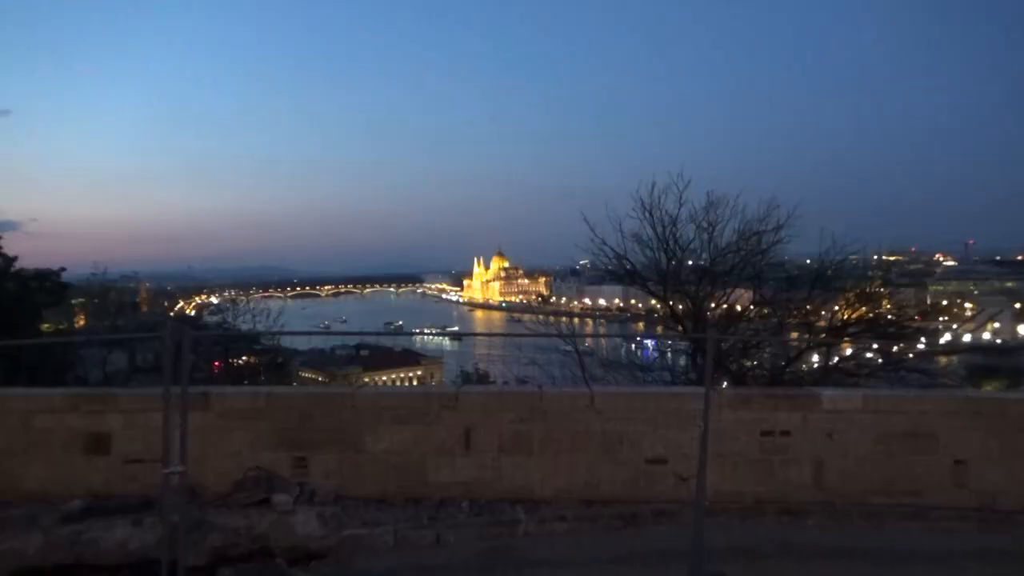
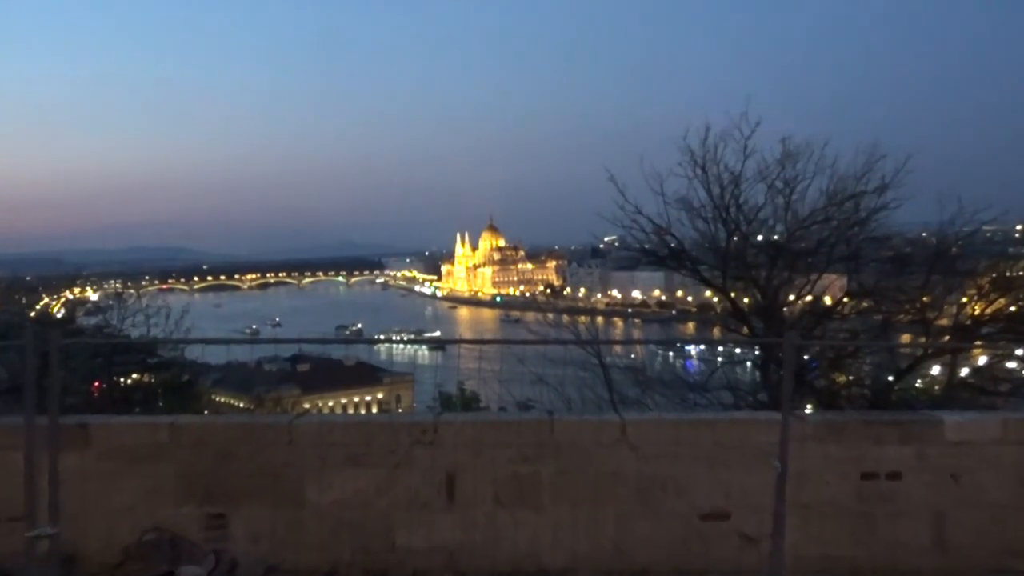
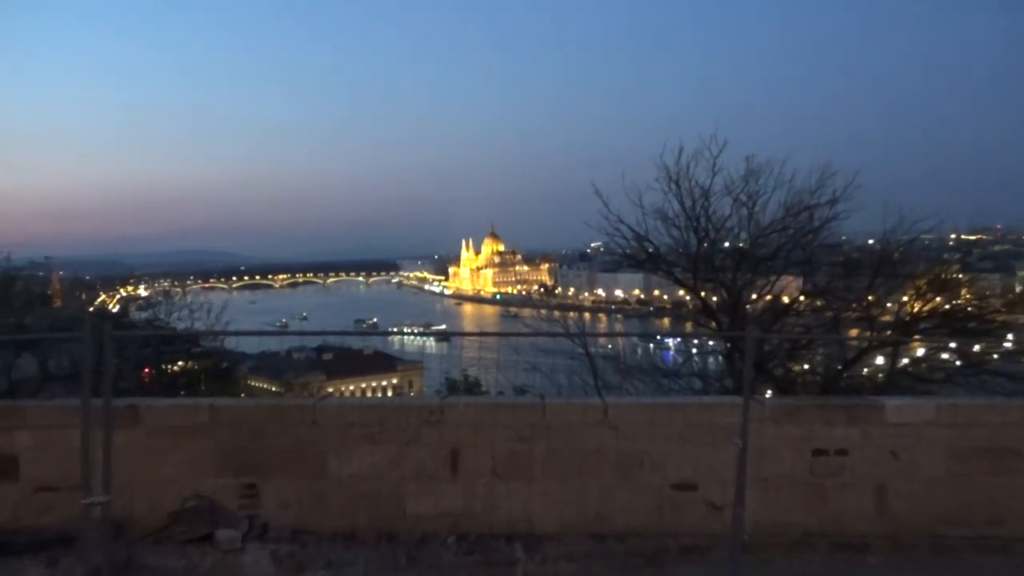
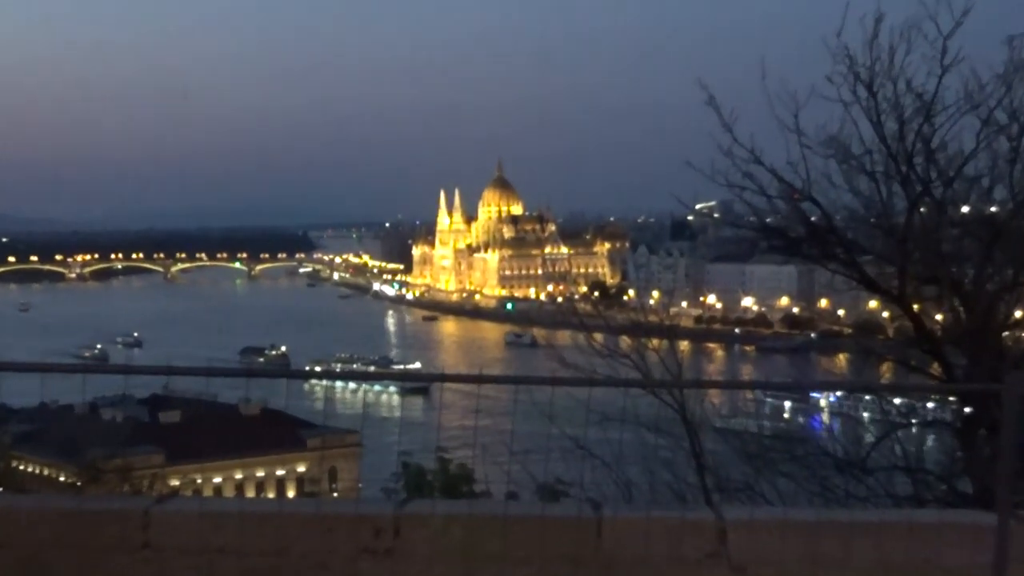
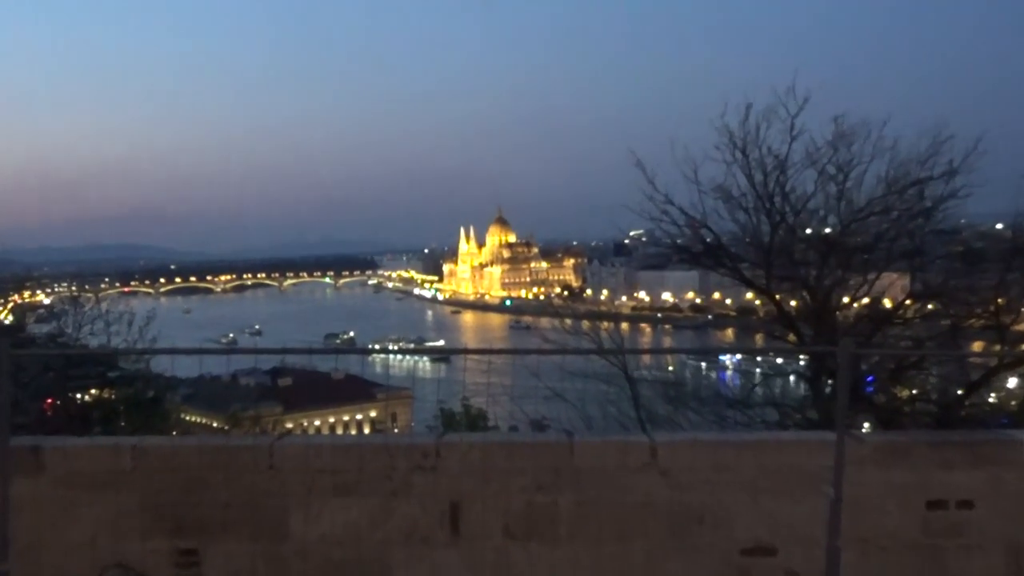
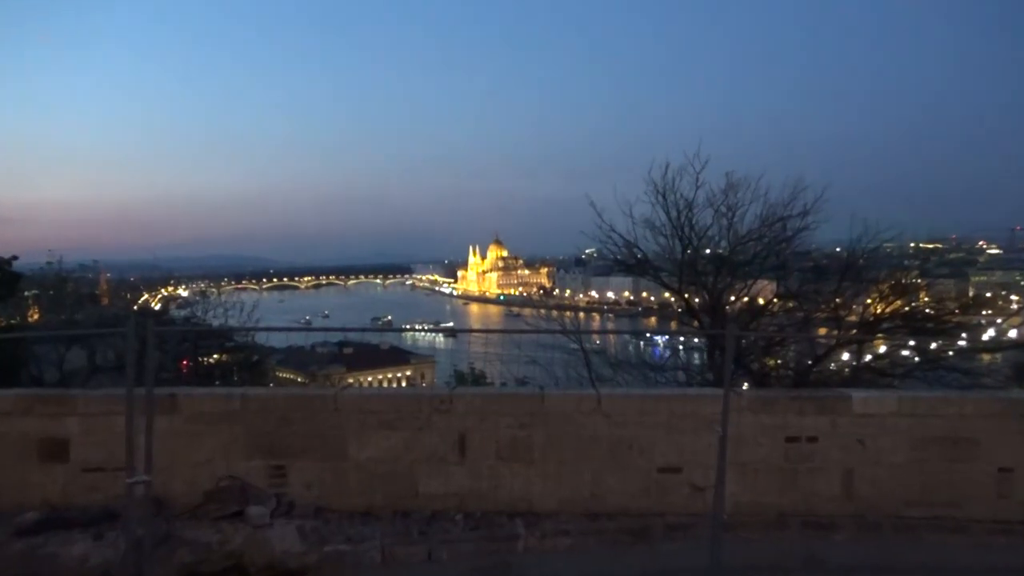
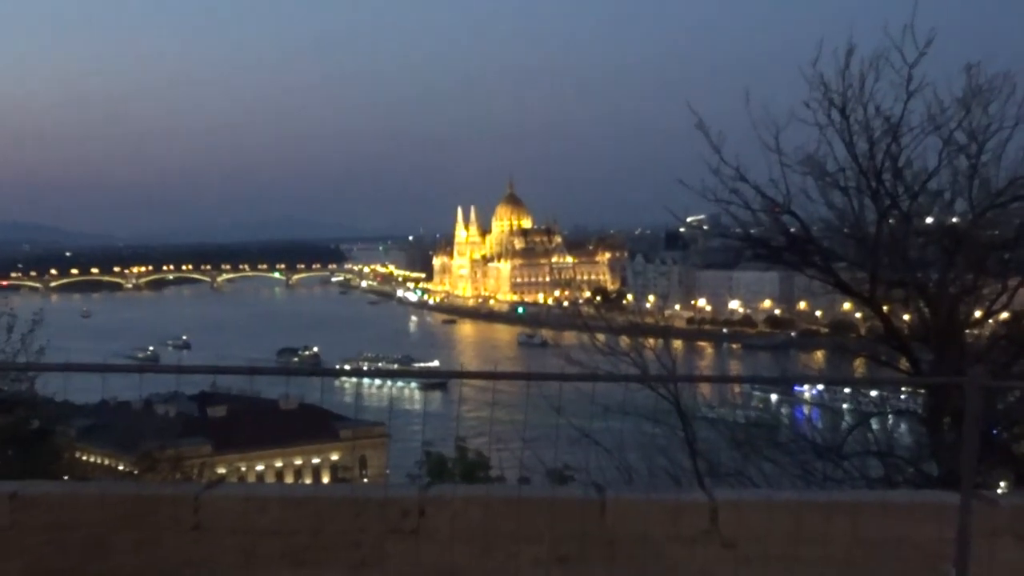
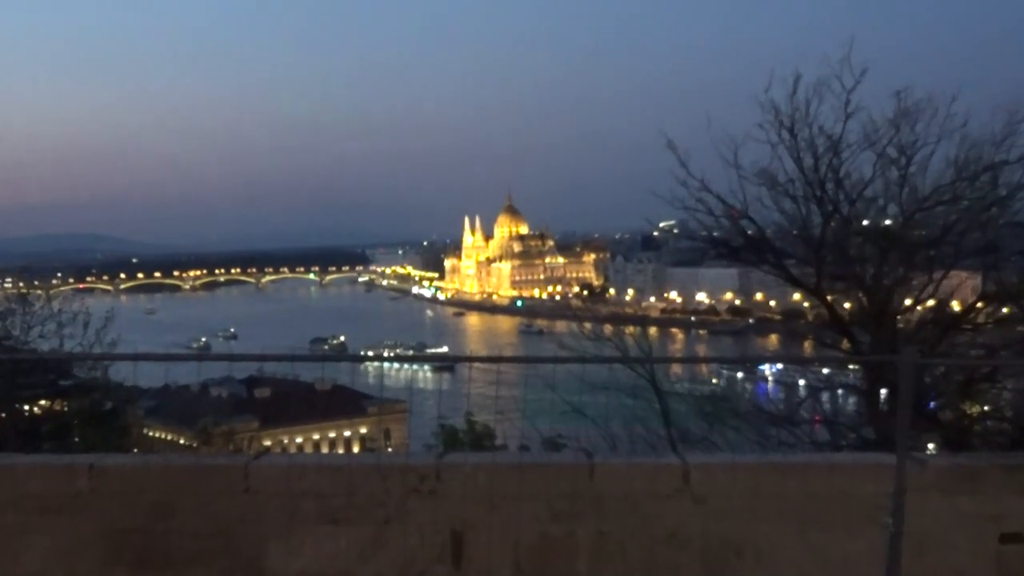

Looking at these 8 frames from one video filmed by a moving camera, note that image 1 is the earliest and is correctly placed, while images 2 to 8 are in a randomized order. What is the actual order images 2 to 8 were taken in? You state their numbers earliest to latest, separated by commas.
6, 3, 2, 5, 8, 7, 4
